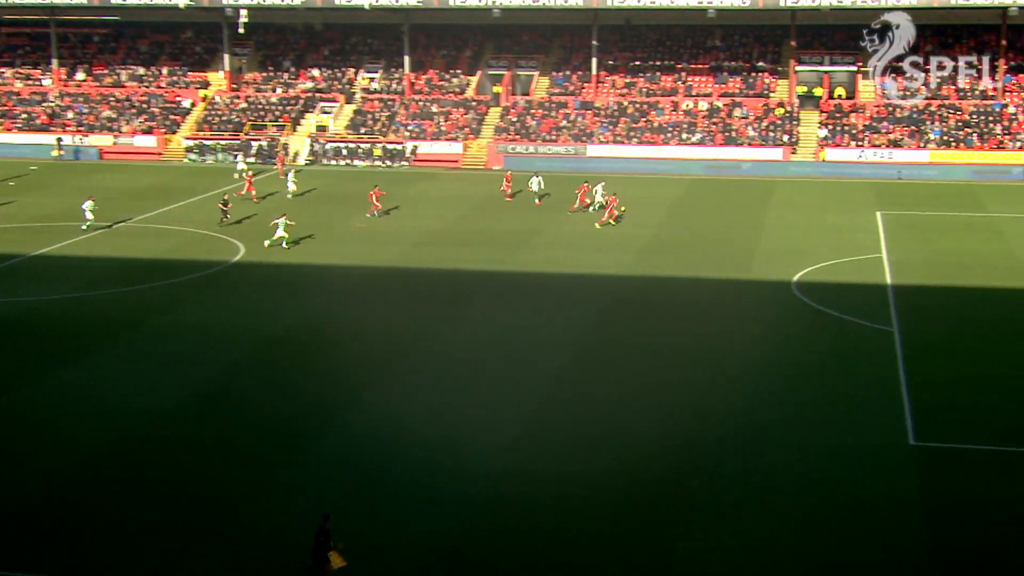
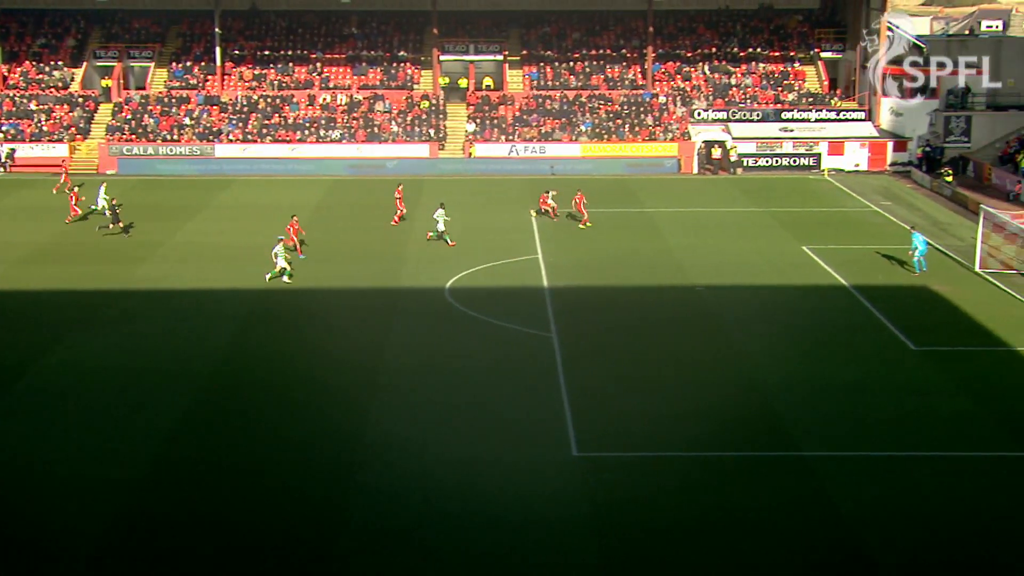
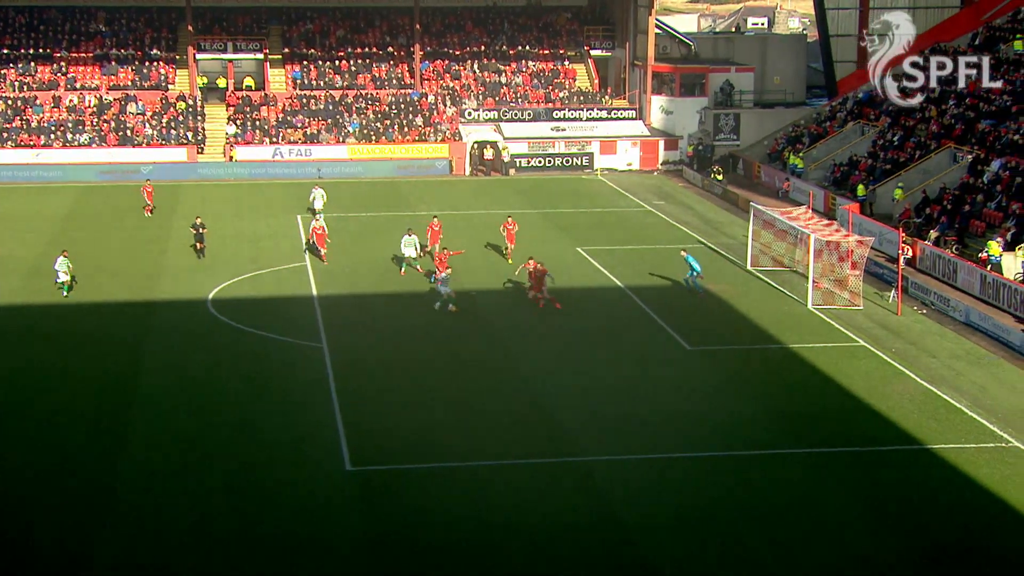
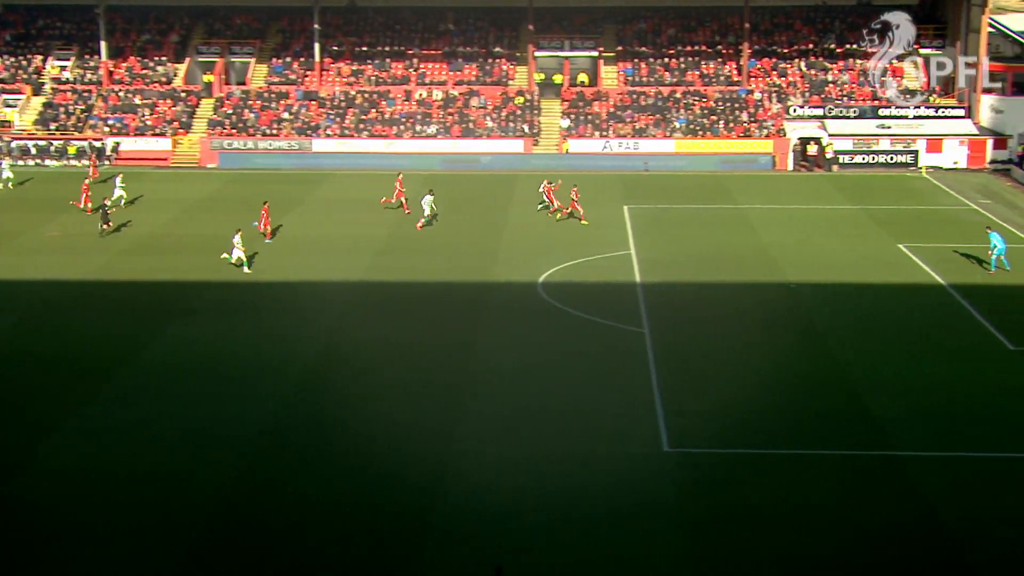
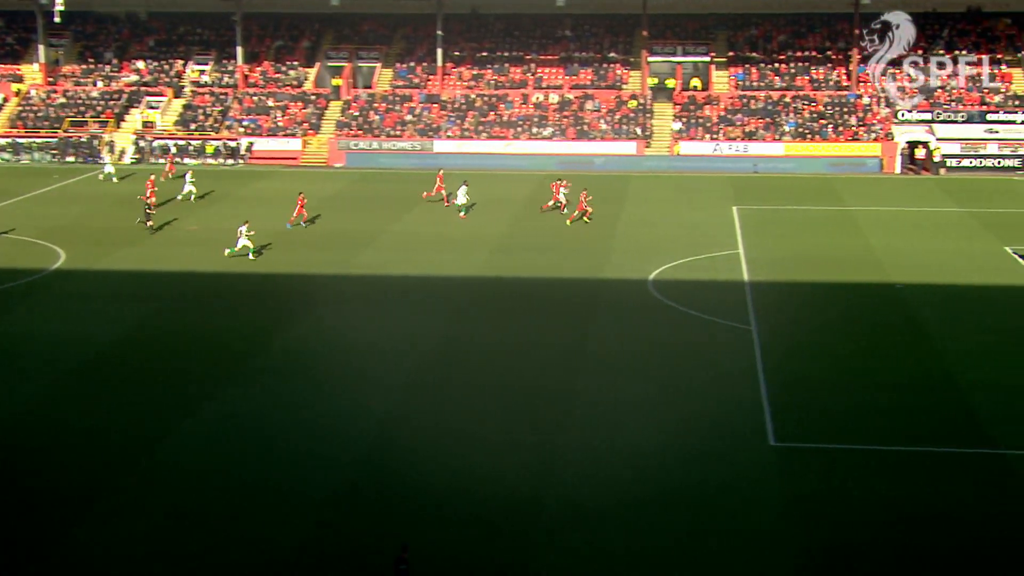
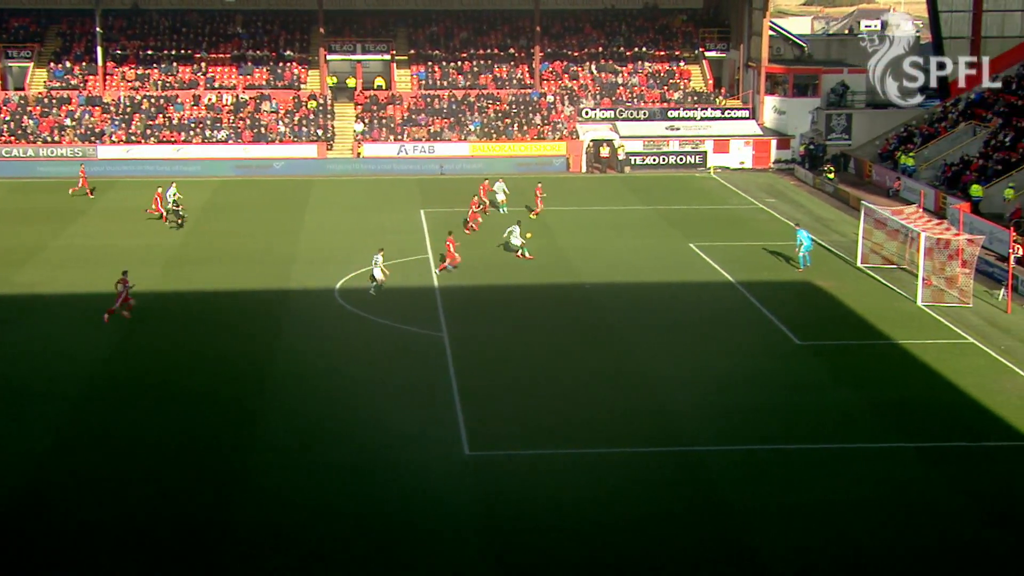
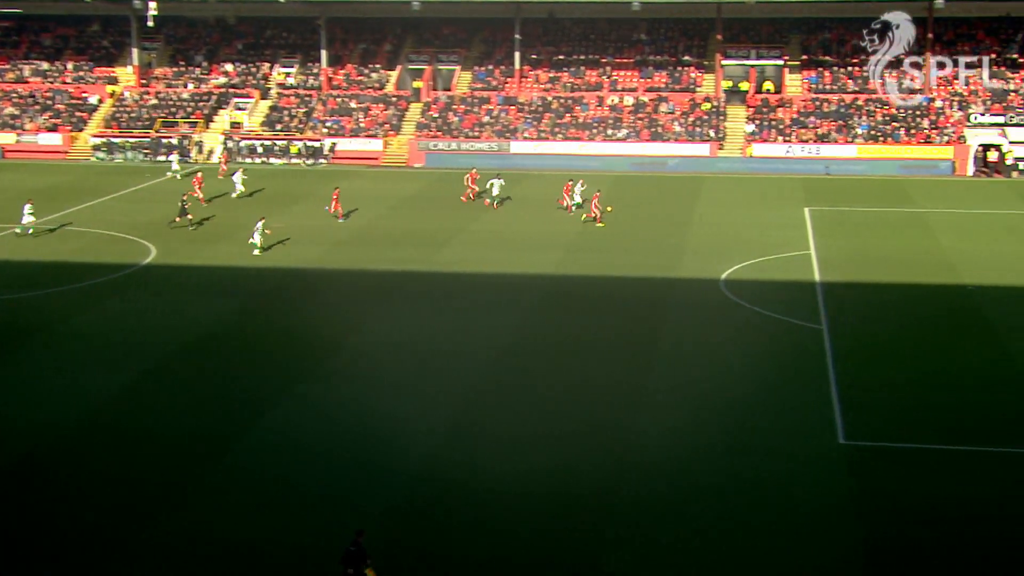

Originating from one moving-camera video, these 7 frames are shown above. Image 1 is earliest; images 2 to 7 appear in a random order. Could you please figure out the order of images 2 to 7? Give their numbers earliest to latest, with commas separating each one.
7, 5, 4, 2, 6, 3
